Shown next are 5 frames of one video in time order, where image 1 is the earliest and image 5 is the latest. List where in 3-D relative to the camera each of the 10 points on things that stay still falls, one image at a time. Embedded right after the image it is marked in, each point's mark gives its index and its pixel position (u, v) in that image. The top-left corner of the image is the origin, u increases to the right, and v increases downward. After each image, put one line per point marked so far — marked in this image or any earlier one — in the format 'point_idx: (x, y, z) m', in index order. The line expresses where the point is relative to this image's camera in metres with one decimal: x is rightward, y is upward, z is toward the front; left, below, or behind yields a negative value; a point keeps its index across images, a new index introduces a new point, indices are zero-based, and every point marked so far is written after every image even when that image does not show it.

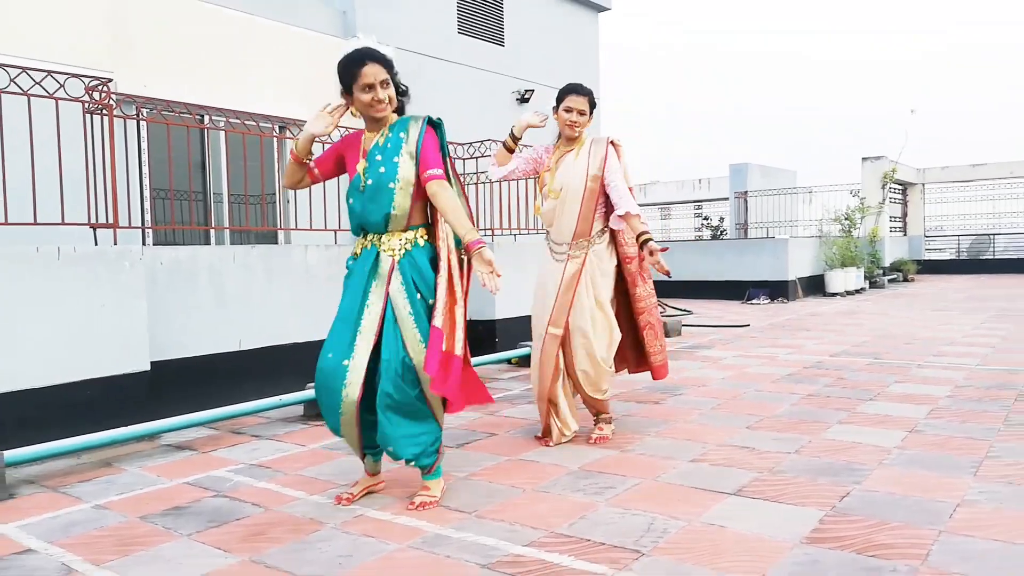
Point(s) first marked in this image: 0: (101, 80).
0: (-2.0, +1.0, +3.8) m
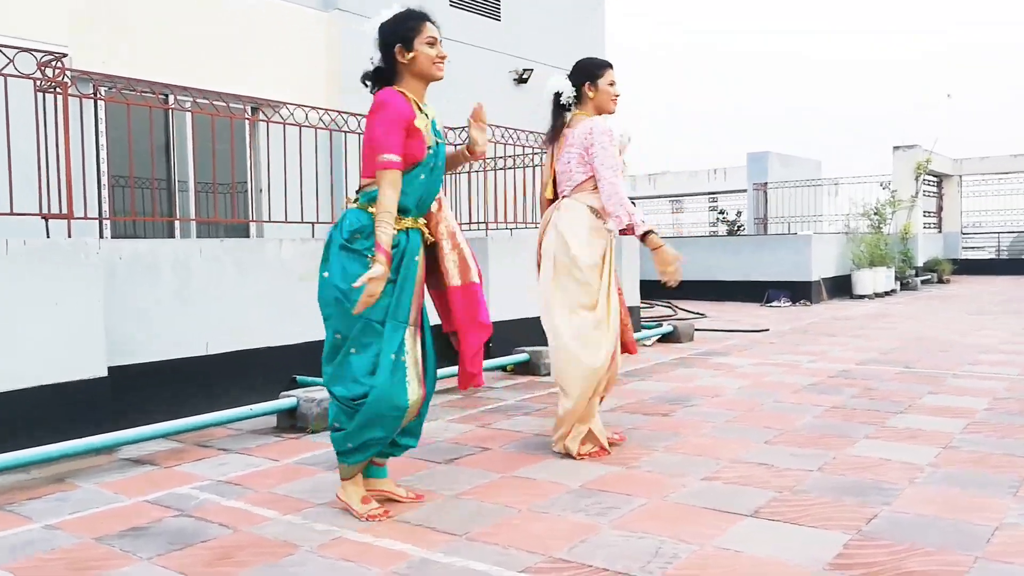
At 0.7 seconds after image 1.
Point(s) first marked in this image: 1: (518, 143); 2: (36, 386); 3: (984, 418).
0: (-2.0, +1.0, +3.4) m
1: (+0.1, +1.2, +6.3) m
2: (-2.1, -0.4, +3.4) m
3: (+2.5, -0.7, +4.2) m
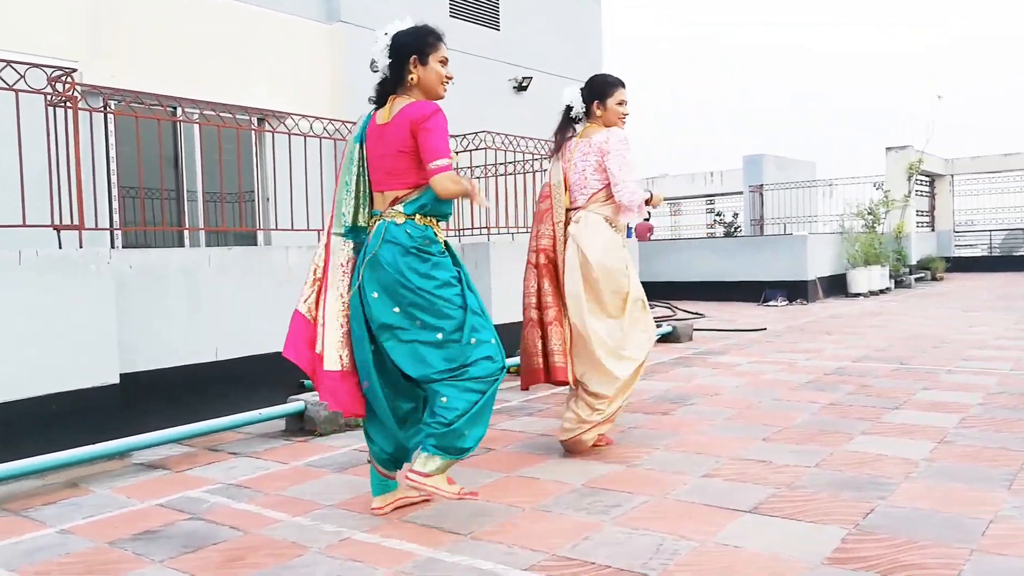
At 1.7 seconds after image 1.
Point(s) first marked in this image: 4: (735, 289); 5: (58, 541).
0: (-2.0, +1.0, +3.5) m
1: (0.0, +1.2, +6.4) m
2: (-2.1, -0.5, +3.5) m
3: (+2.6, -0.7, +4.3) m
4: (+3.4, 0.0, +11.9) m
5: (-1.8, -1.0, +3.2) m
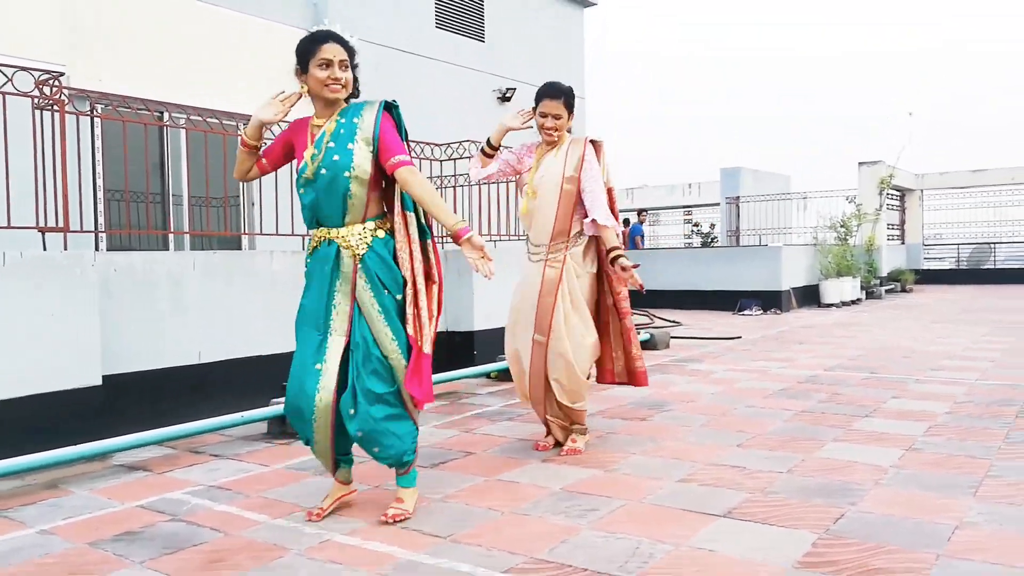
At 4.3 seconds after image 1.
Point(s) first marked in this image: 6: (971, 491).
0: (-2.1, +1.0, +3.5) m
1: (-0.1, +1.1, +6.5) m
2: (-2.2, -0.5, +3.5) m
3: (+2.4, -0.8, +4.4) m
4: (+3.1, -0.1, +12.0) m
5: (-1.9, -1.0, +3.2) m
6: (+2.1, -0.9, +3.5) m
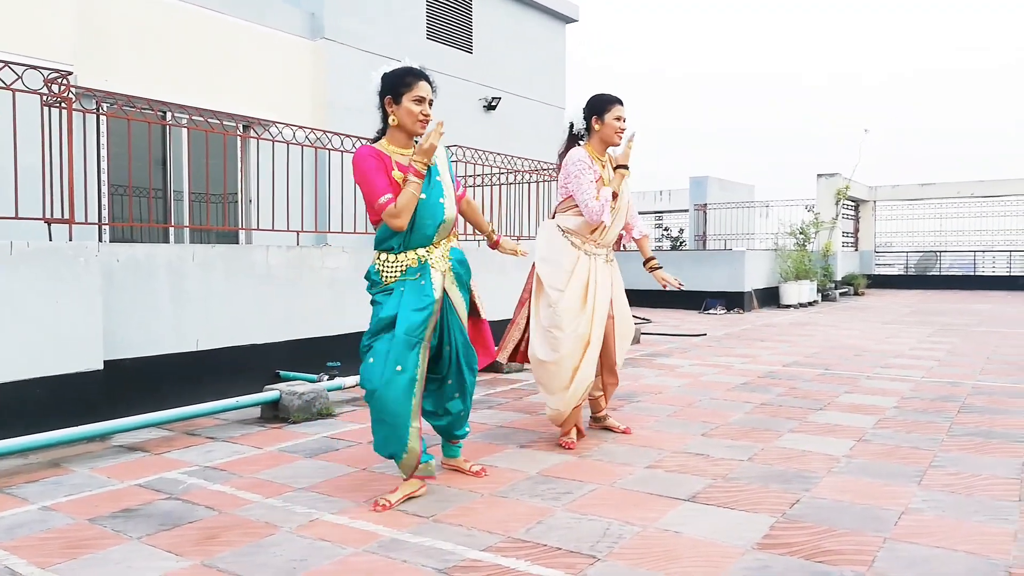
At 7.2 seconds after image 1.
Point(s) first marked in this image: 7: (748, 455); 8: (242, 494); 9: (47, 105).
0: (-2.2, +1.0, +3.7) m
1: (-0.3, +1.1, +6.7) m
2: (-2.2, -0.4, +3.7) m
3: (+2.3, -0.8, +4.8) m
4: (+2.7, -0.2, +12.4) m
5: (-2.0, -1.0, +3.3) m
6: (+2.0, -0.9, +3.9) m
7: (+1.3, -0.9, +4.2) m
8: (-1.3, -0.9, +3.6) m
9: (-2.2, +0.9, +3.7) m
